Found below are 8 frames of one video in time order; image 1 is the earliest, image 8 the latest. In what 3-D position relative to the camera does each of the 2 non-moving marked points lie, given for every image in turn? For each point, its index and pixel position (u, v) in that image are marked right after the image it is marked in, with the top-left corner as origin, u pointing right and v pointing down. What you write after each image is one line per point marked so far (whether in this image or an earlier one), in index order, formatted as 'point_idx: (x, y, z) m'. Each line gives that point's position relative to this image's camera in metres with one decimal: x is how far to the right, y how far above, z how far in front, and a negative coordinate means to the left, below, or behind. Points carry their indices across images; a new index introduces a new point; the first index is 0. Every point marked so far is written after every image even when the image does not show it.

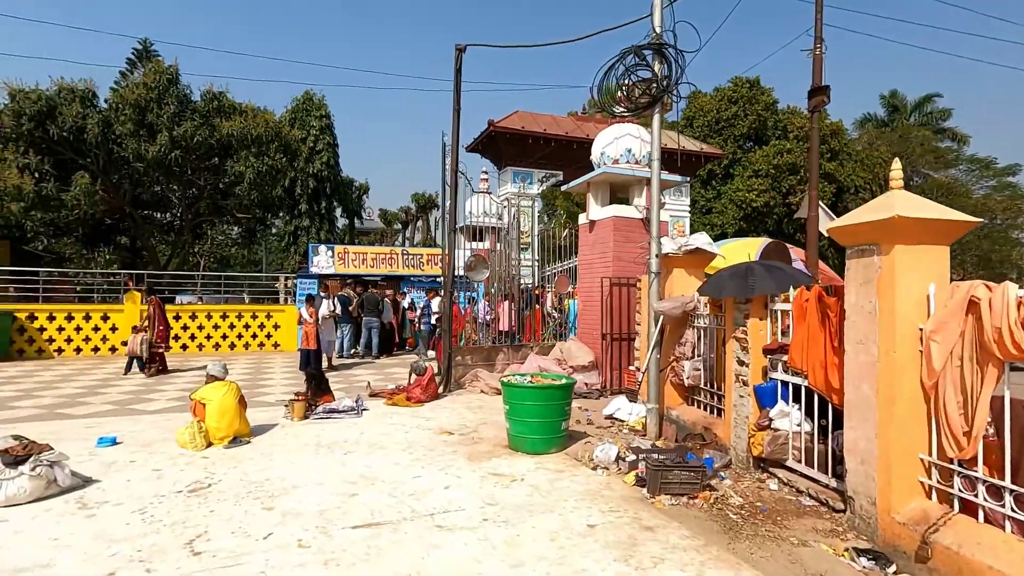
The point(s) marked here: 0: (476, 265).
0: (-0.6, +0.4, +9.3) m
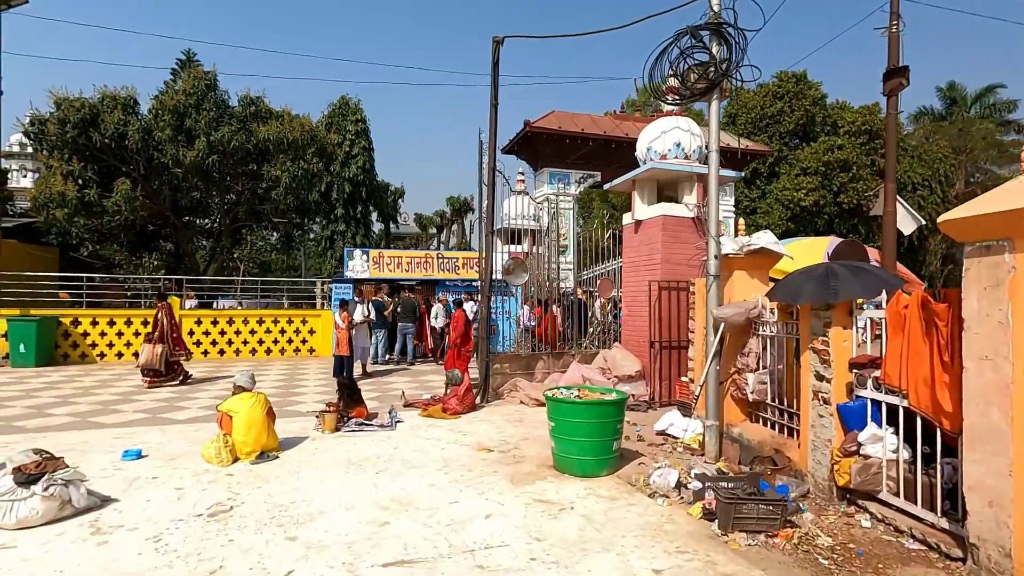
0: (0.0, +0.3, +8.8) m
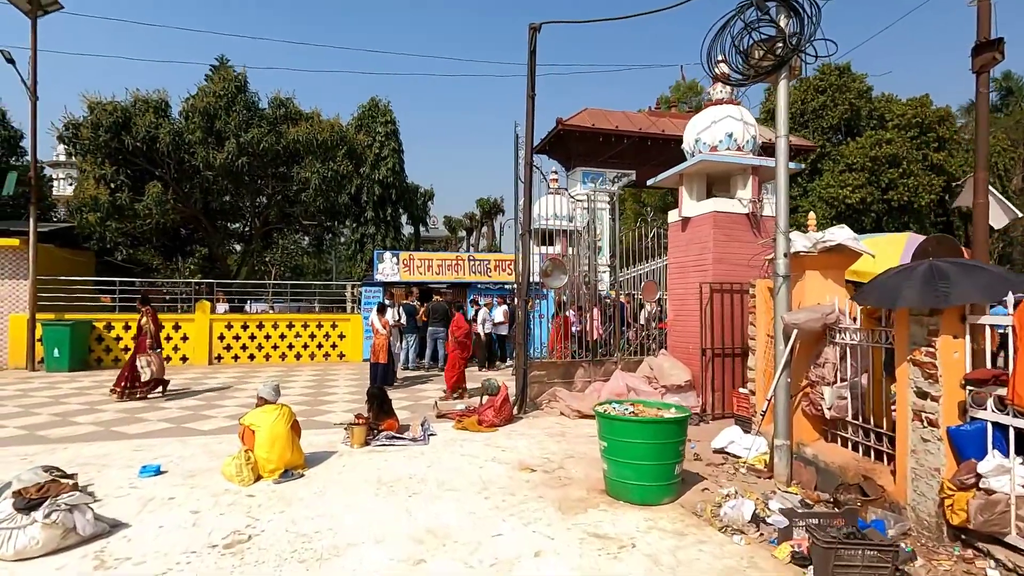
0: (+0.6, +0.3, +8.3) m
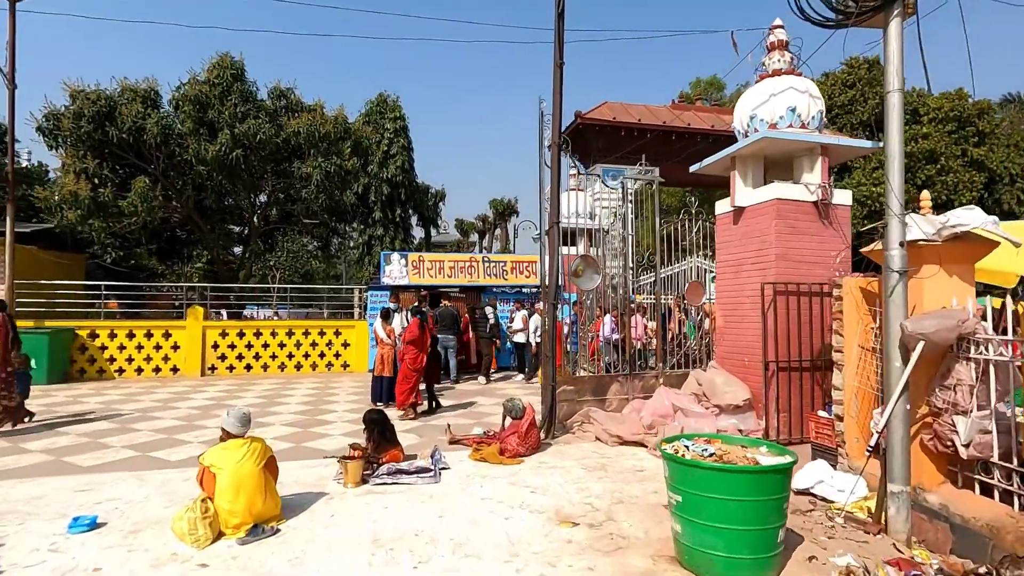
0: (+0.9, +0.3, +7.1) m
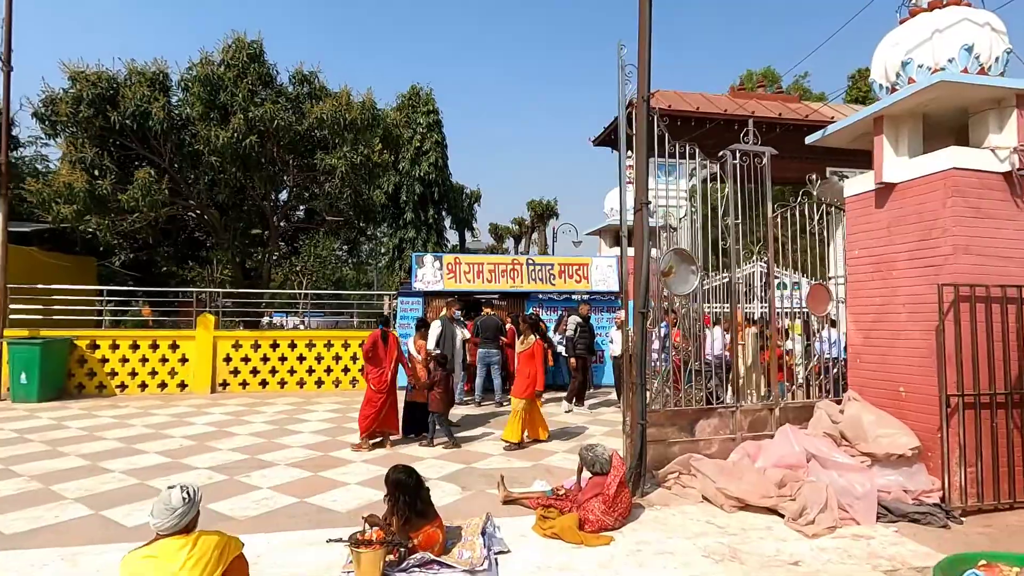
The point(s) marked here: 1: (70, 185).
0: (+1.7, +0.2, +5.4) m
1: (-7.7, +1.8, +9.4) m
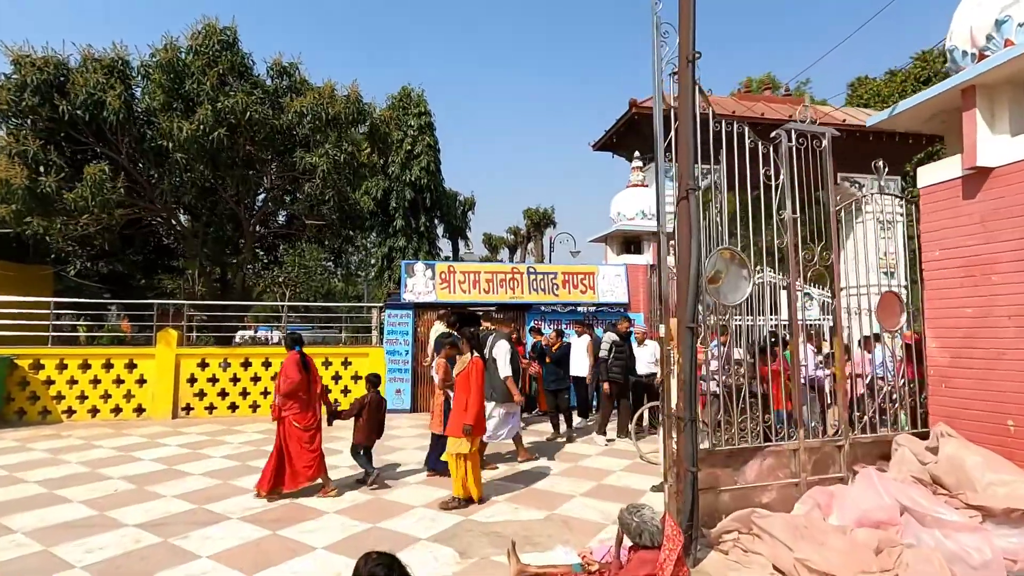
0: (+1.7, +0.1, +4.4) m
1: (-7.7, +1.6, +8.2) m
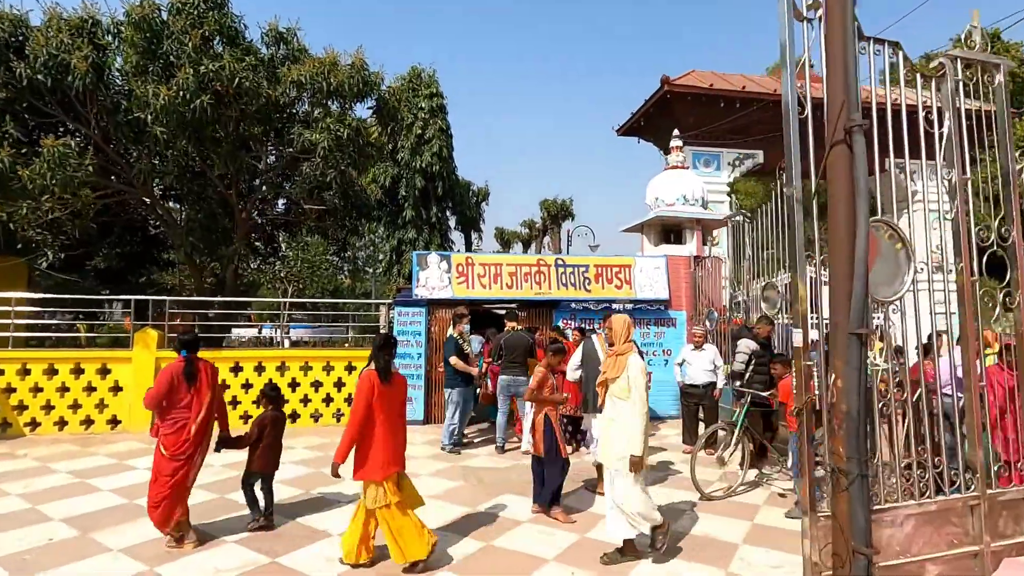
0: (+2.1, +0.2, +3.1) m
1: (-7.2, +1.7, +7.1) m
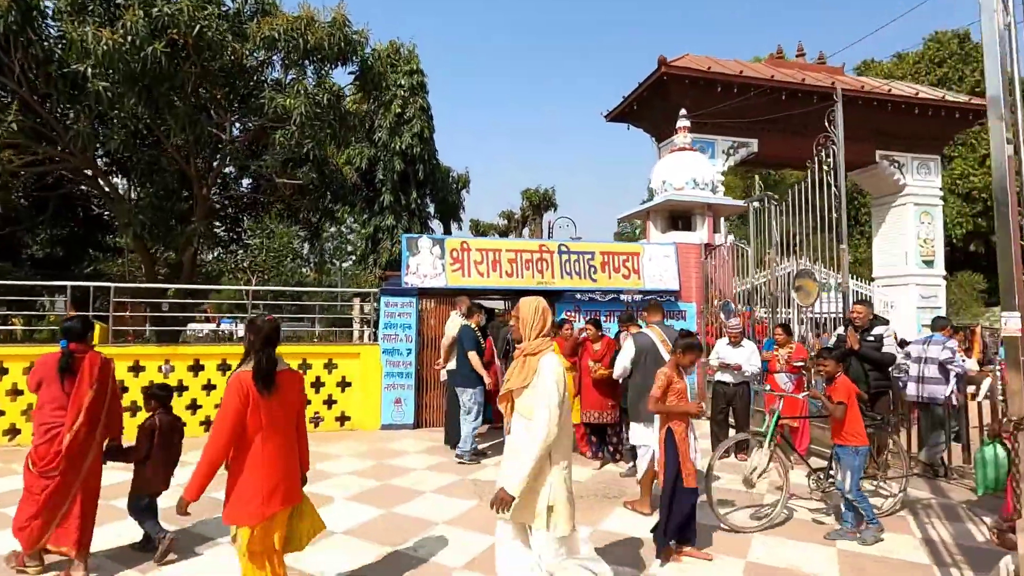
0: (+2.5, +0.3, +2.3) m
1: (-7.1, +1.9, +5.7) m
